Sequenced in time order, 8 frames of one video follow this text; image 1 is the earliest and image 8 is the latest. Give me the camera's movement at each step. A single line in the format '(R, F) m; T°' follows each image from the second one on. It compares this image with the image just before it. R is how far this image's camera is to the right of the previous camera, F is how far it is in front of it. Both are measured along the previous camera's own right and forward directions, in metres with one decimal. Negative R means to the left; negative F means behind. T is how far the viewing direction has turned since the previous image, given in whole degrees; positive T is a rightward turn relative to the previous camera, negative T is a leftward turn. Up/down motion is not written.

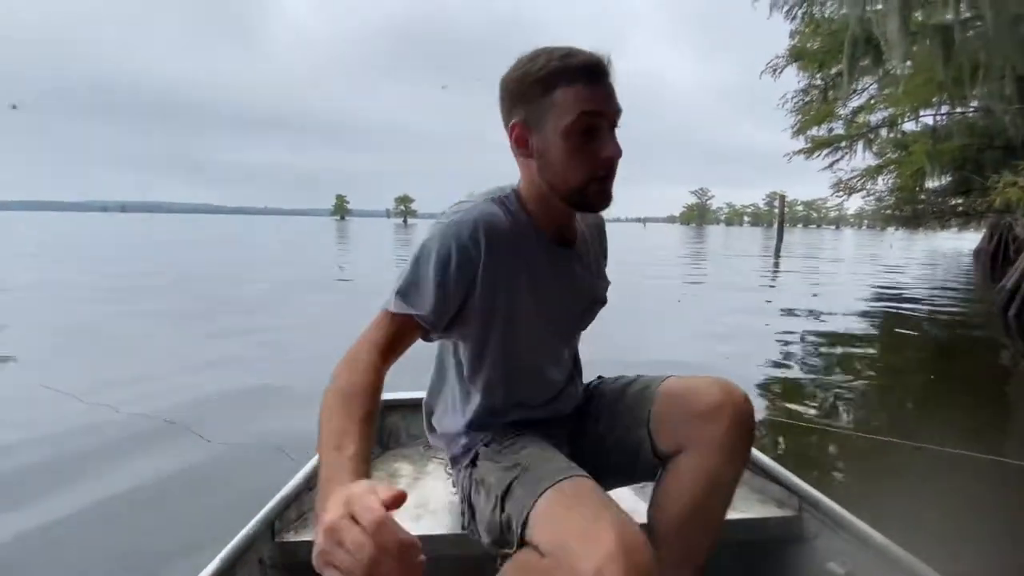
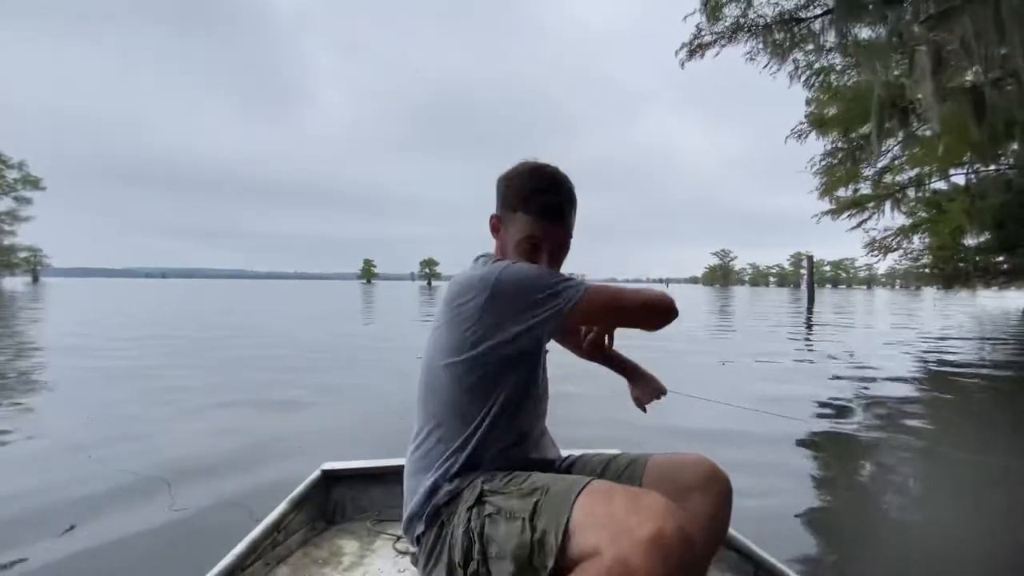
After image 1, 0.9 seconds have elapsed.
(-0.2, +0.1) m; -2°
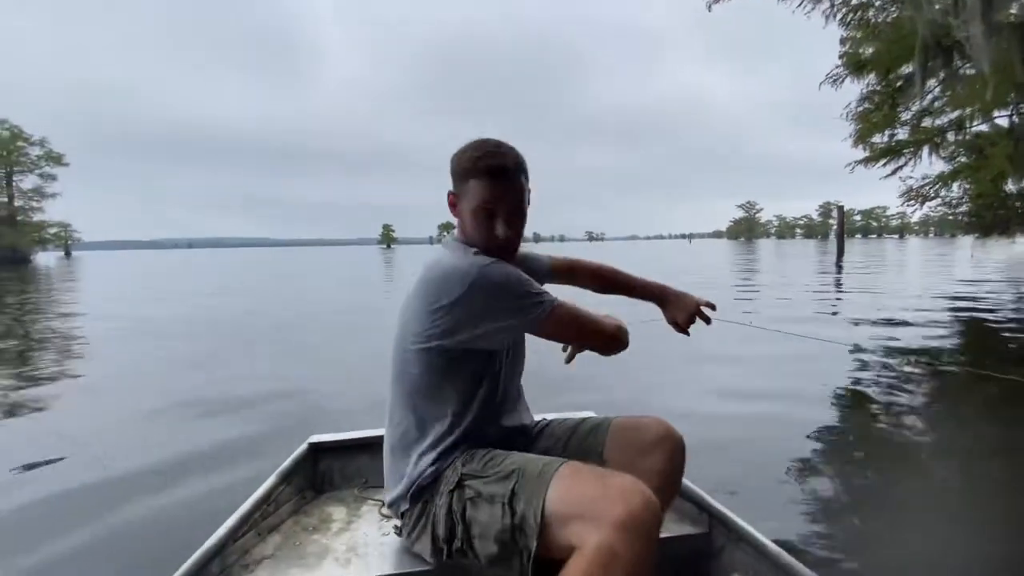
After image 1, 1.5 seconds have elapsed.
(+0.1, +0.1) m; -2°
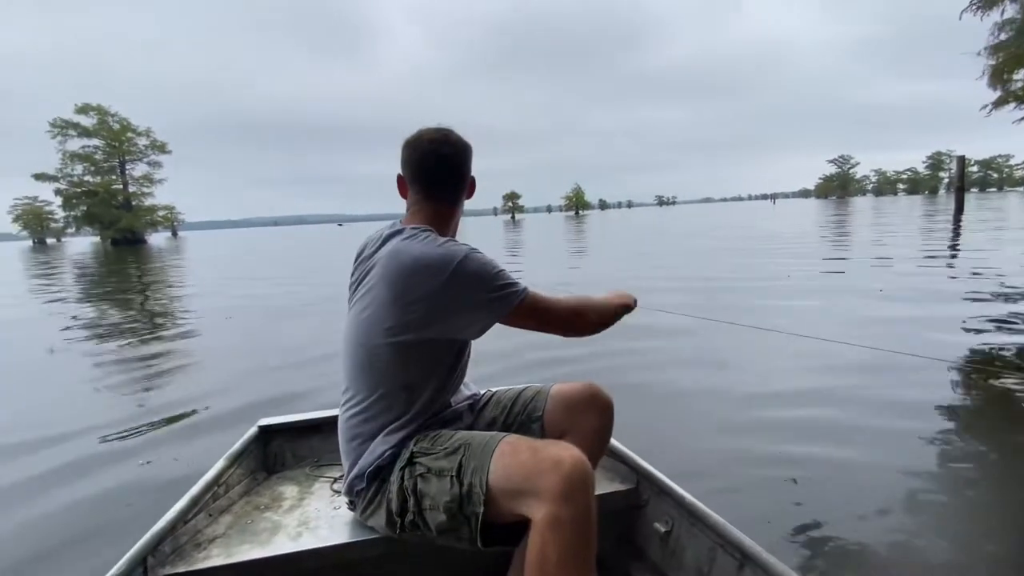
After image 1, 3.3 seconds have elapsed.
(+0.5, +0.2) m; -8°
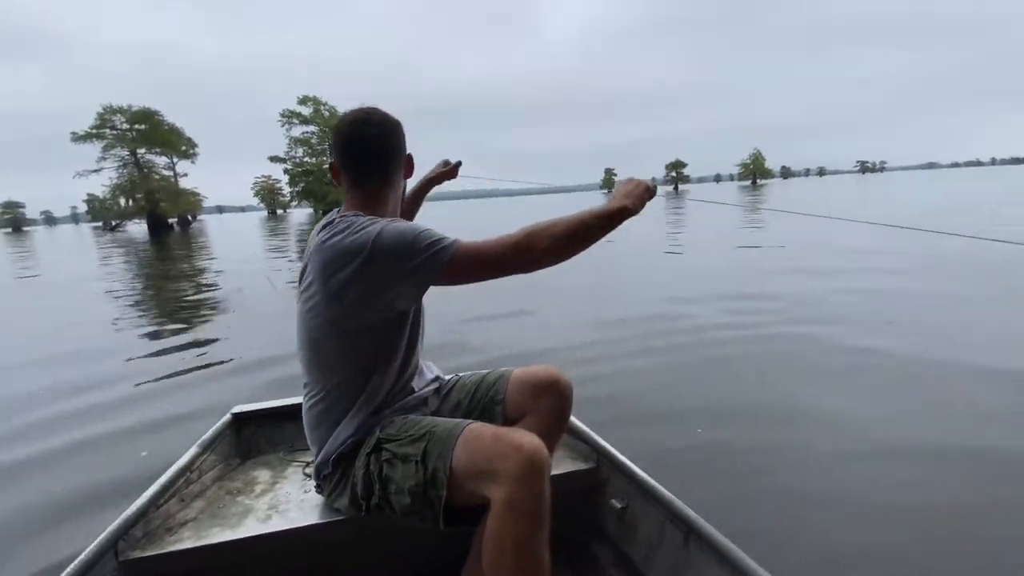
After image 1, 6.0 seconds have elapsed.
(+0.7, +0.4) m; -18°
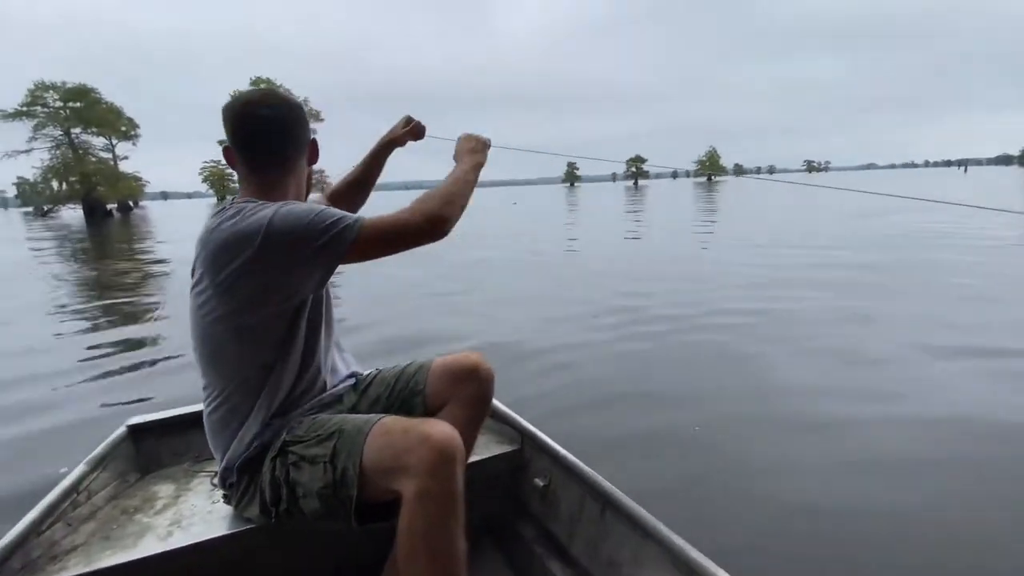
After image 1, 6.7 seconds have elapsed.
(+0.2, 0.0) m; +4°
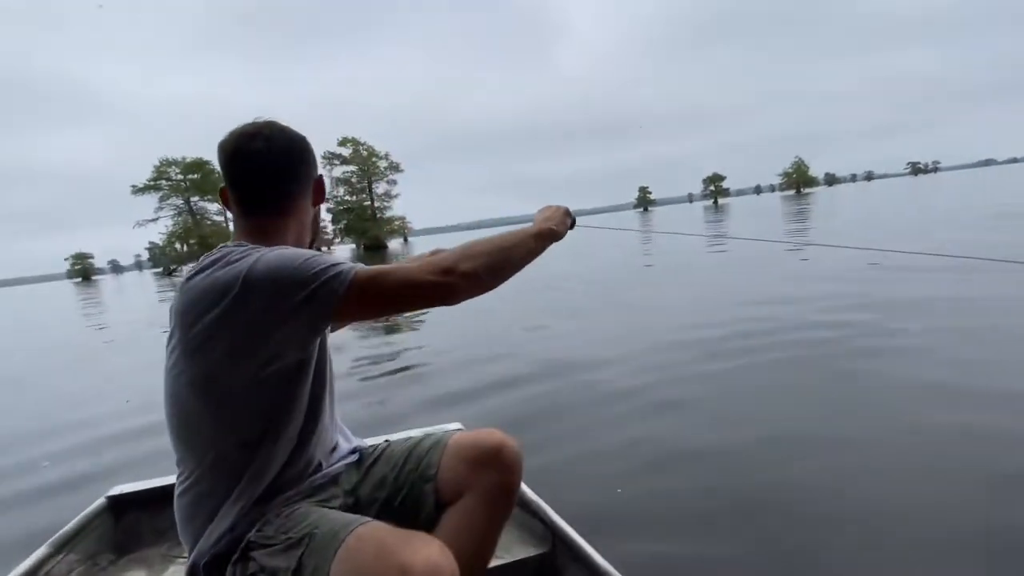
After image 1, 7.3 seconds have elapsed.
(+0.2, +0.4) m; -9°
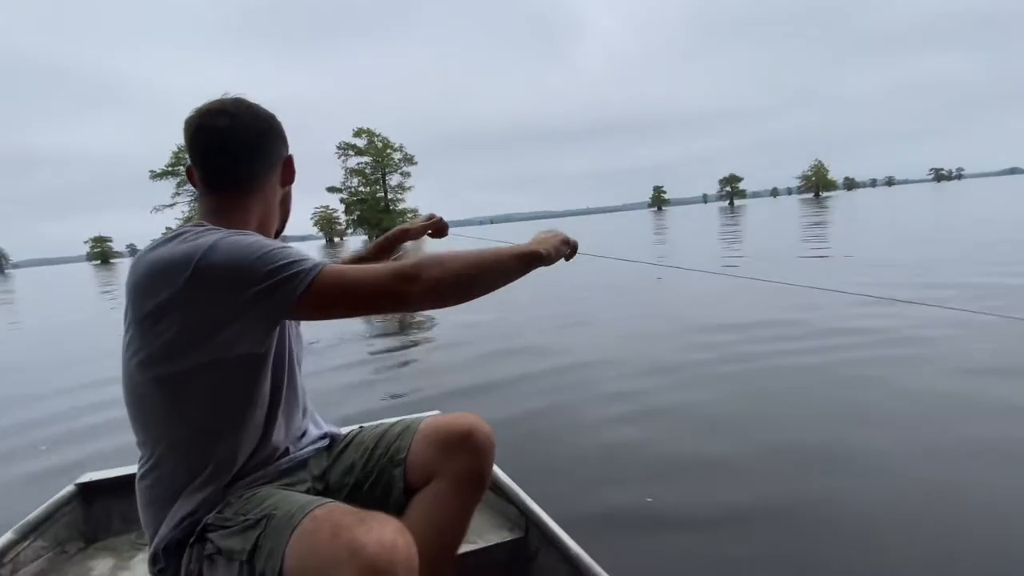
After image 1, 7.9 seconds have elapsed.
(+0.1, +0.1) m; -1°
